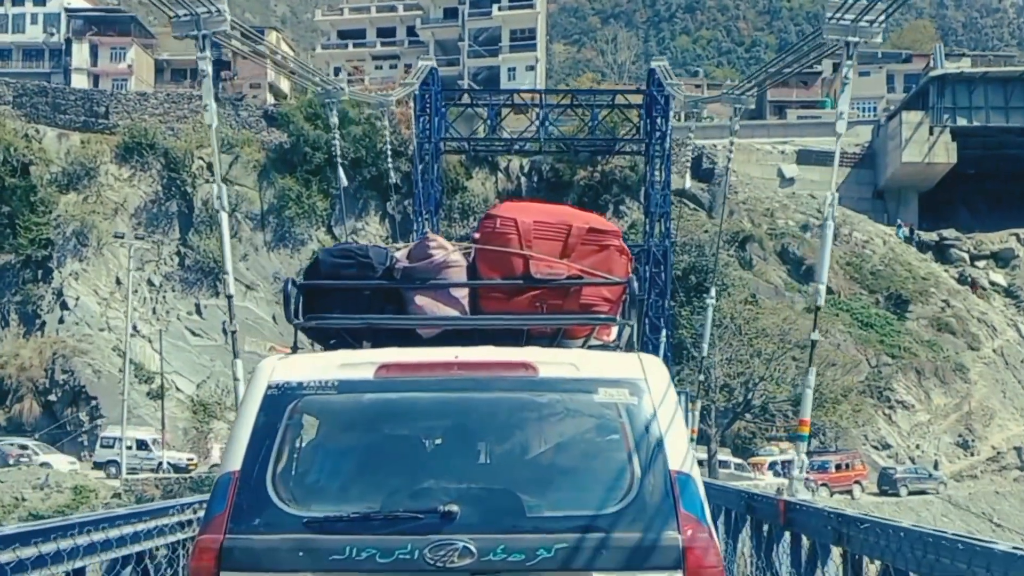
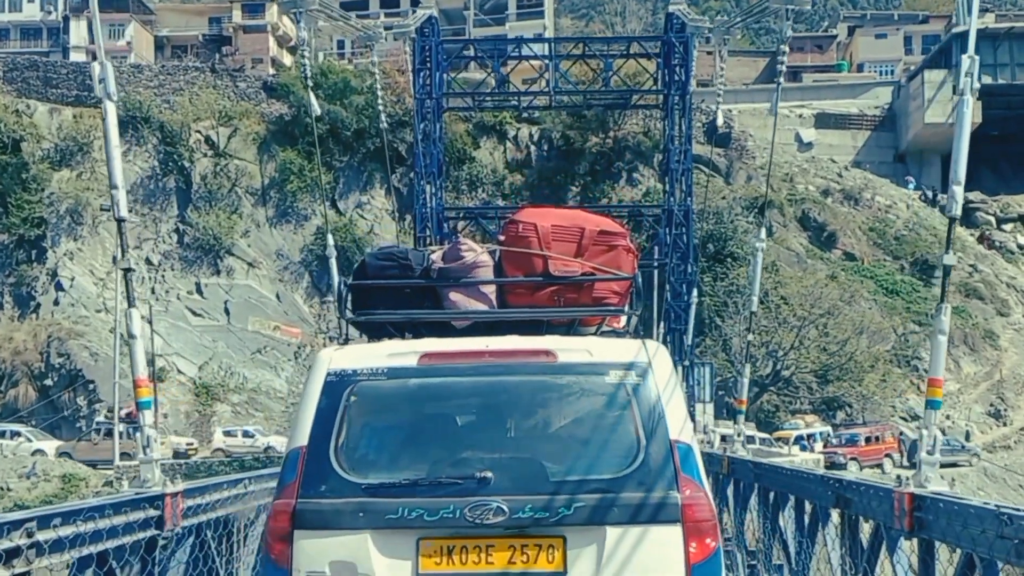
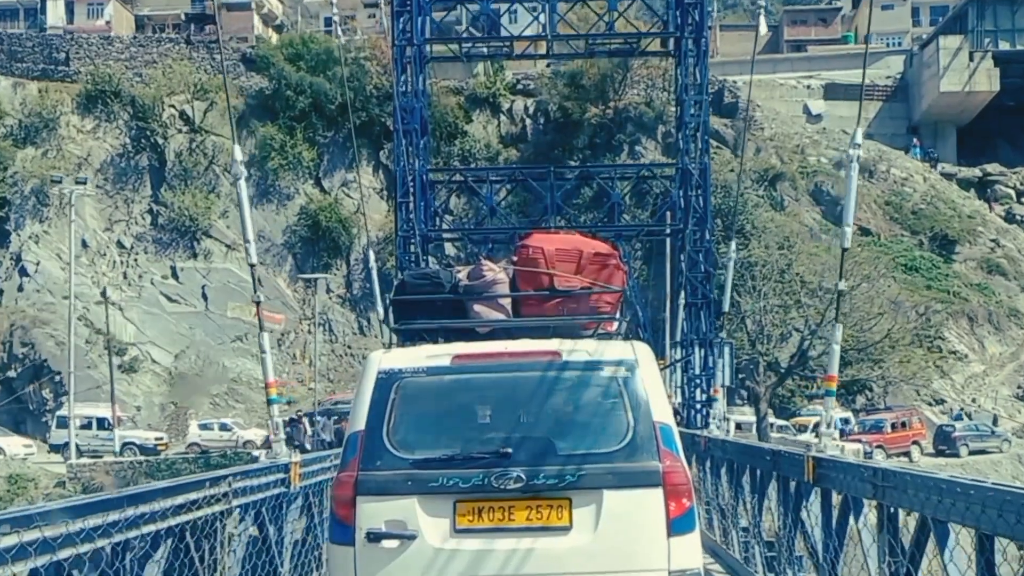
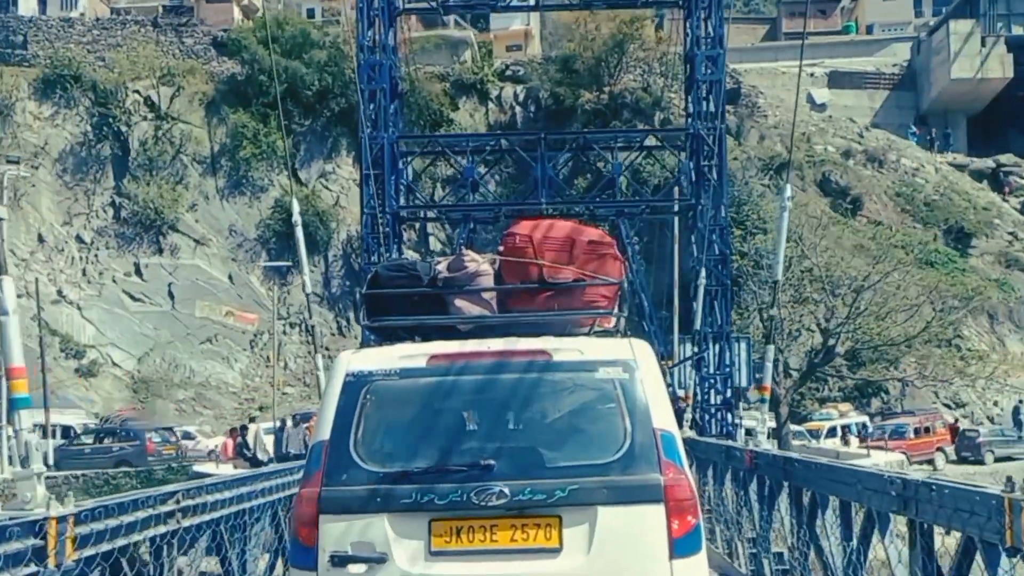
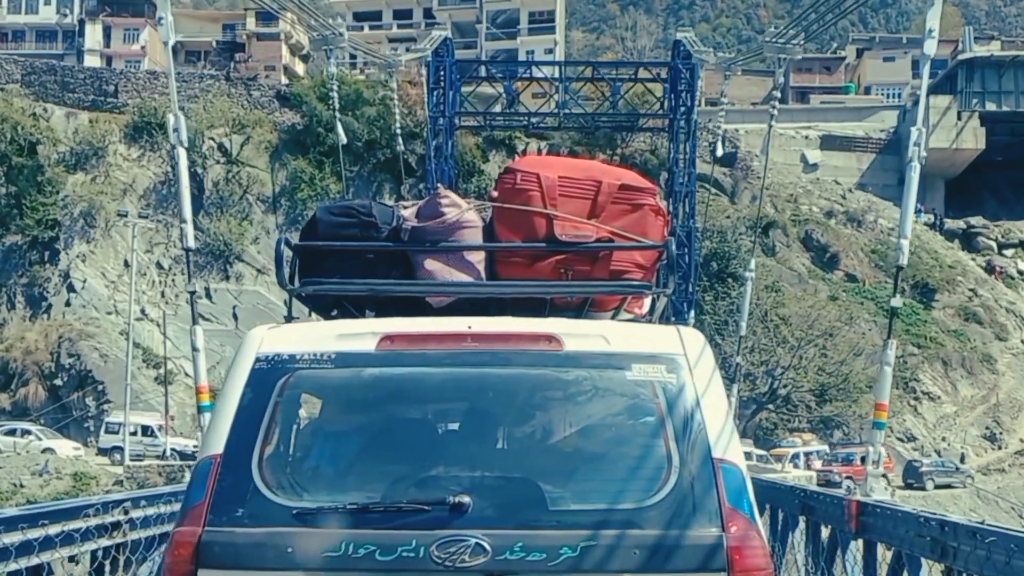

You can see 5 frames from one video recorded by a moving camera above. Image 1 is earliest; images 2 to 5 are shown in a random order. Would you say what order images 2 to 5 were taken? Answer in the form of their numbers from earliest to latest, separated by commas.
5, 2, 3, 4
